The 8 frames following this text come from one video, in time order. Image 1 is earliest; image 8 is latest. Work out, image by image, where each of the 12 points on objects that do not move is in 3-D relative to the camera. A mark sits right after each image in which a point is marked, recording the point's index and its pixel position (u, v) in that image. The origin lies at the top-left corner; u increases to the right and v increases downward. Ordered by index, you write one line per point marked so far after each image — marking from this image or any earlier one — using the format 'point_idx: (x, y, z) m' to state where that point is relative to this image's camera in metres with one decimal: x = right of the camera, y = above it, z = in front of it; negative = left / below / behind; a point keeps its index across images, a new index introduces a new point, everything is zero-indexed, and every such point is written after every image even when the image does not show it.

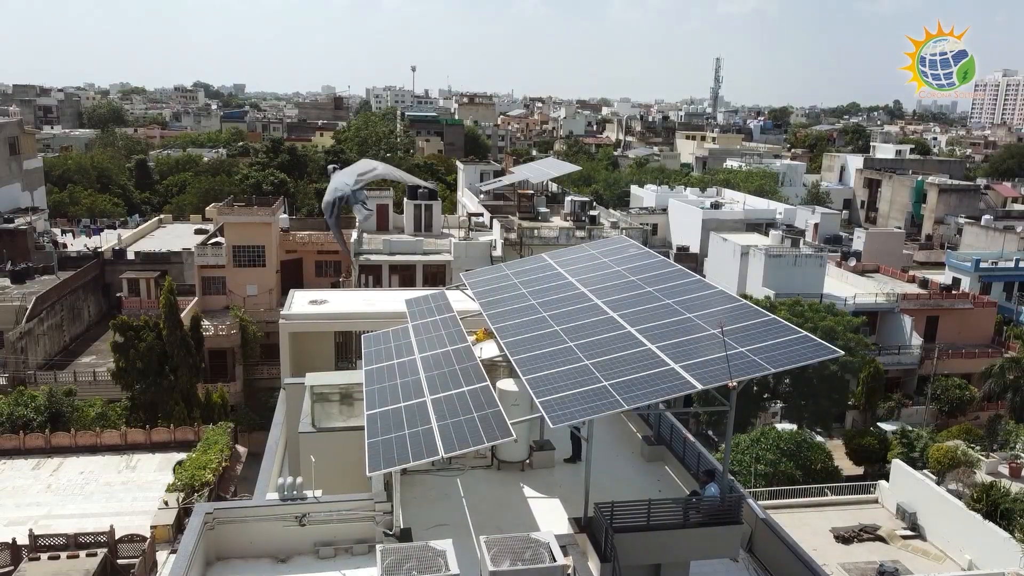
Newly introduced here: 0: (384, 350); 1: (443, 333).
0: (-2.4, -1.2, +15.3) m
1: (-1.3, -0.9, +15.2) m
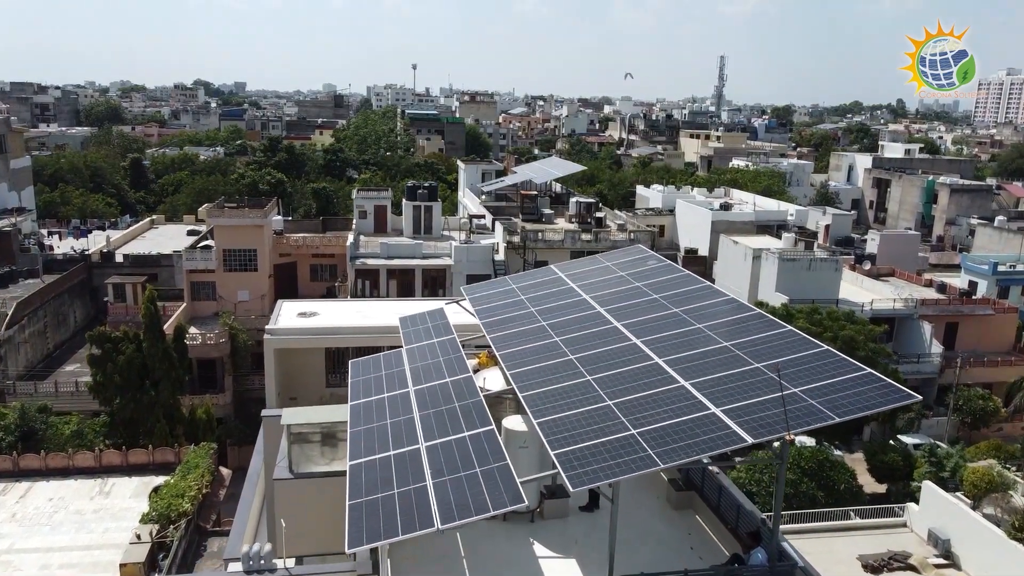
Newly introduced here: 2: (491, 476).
0: (-2.3, -1.6, +13.5) m
1: (-1.1, -1.2, +13.4) m
2: (-0.2, -2.2, +9.6) m
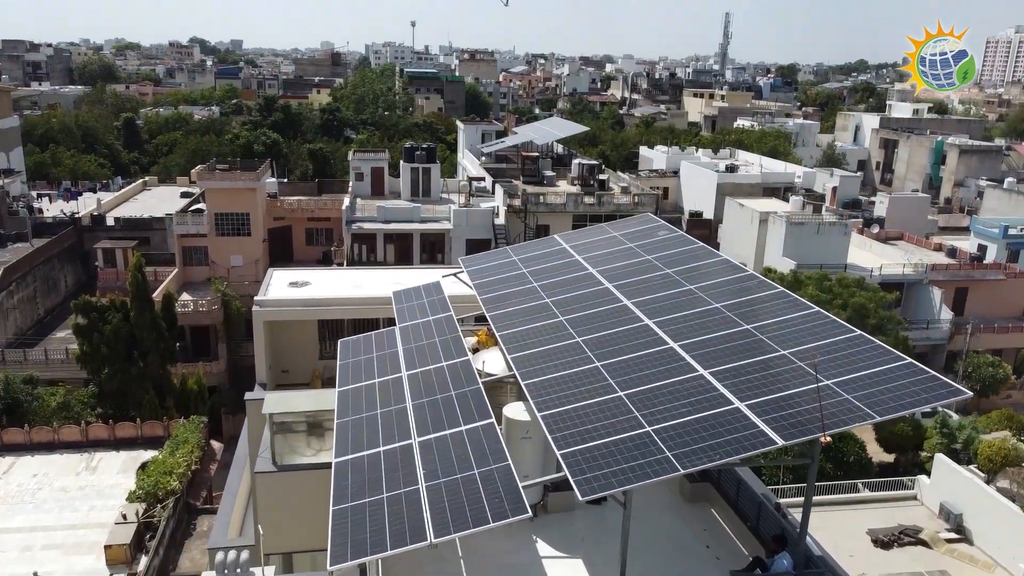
0: (-2.3, -1.2, +12.5) m
1: (-1.1, -0.8, +12.4) m
2: (-0.2, -2.0, +8.7) m
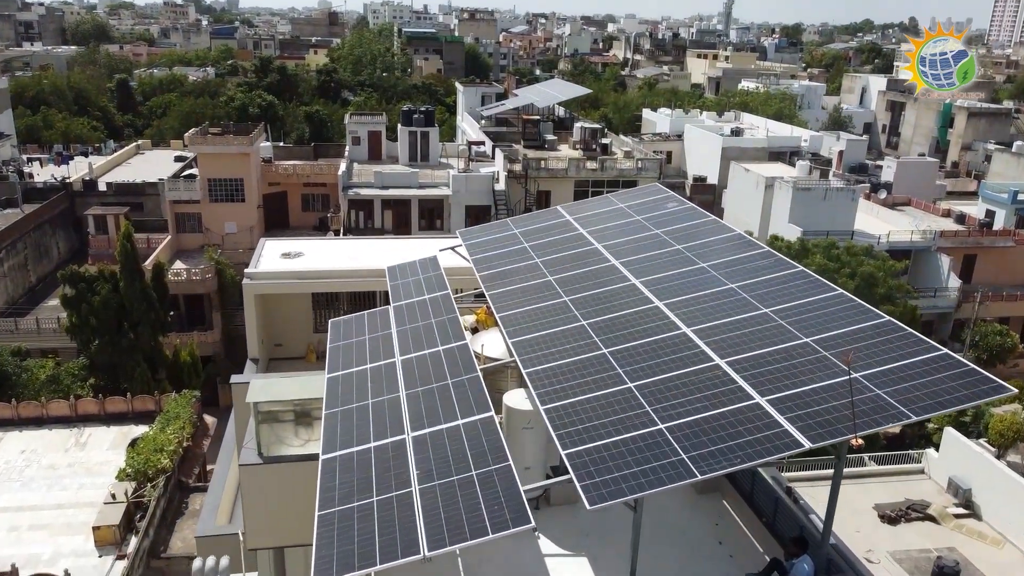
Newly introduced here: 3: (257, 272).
0: (-2.3, -0.9, +11.8) m
1: (-1.1, -0.5, +11.7) m
2: (-0.2, -1.9, +8.0) m
3: (-6.0, +0.4, +19.1) m
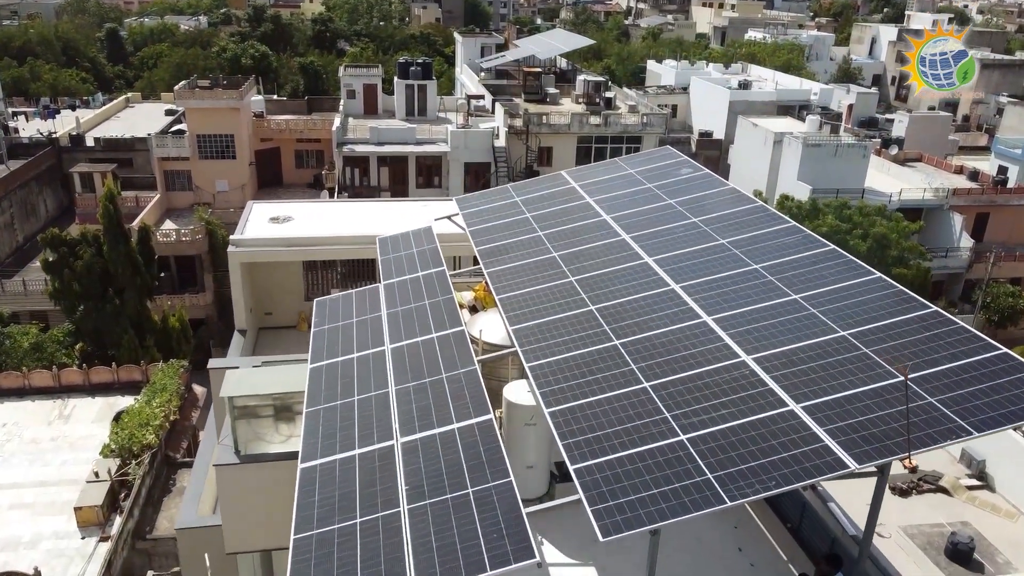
0: (-2.3, -0.6, +10.8) m
1: (-1.1, -0.2, +10.7) m
2: (-0.2, -1.8, +7.1) m
3: (-6.0, +1.1, +18.1) m
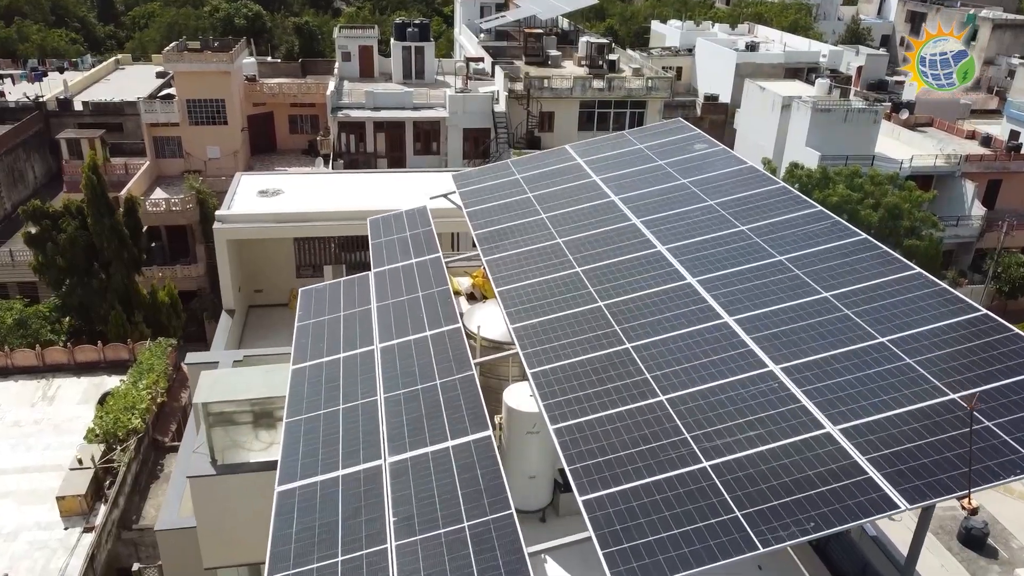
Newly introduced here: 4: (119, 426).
0: (-2.3, -0.4, +10.0) m
1: (-1.1, -0.1, +9.8) m
2: (-0.2, -1.9, +6.3) m
3: (-6.0, +1.6, +17.2) m
4: (-8.4, -2.9, +17.2) m
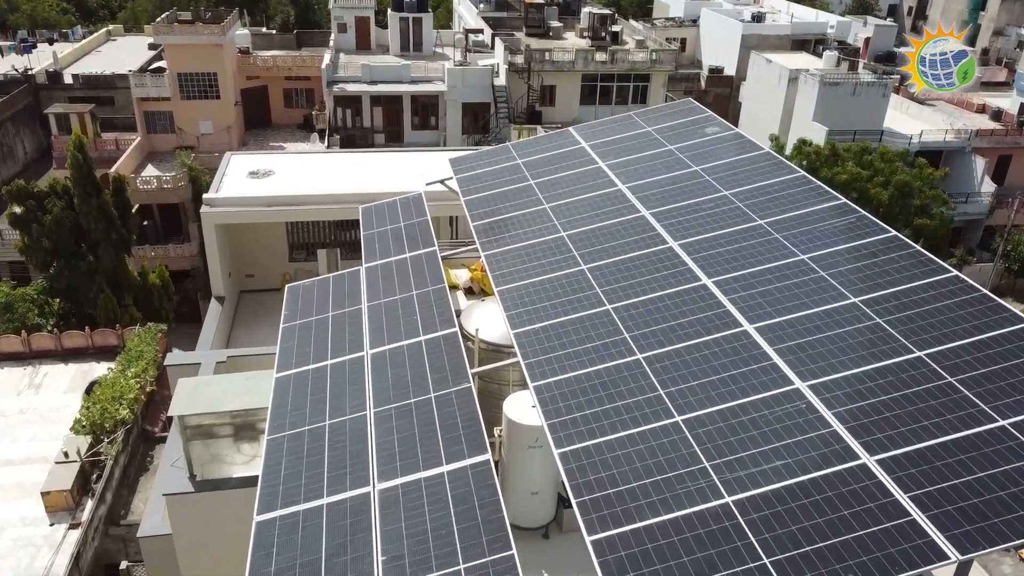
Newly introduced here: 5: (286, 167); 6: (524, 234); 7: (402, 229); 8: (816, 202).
0: (-2.3, -0.4, +9.4) m
1: (-1.1, -0.1, +9.2) m
2: (-0.2, -2.0, +5.7) m
3: (-6.0, +1.8, +16.5) m
4: (-8.3, -2.7, +16.7) m
5: (-5.2, +2.8, +18.7) m
6: (+0.1, +0.7, +10.0) m
7: (-1.5, +0.8, +11.2) m
8: (+3.5, +1.1, +9.3) m
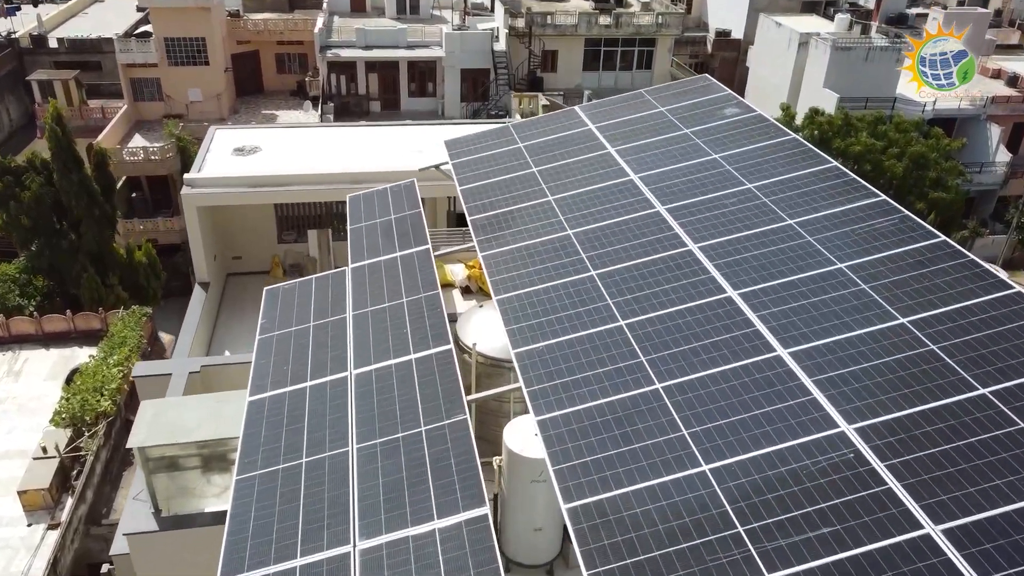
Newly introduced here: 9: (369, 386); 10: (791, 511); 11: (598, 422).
0: (-2.2, -0.5, +8.5) m
1: (-1.1, -0.2, +8.3) m
2: (-0.2, -2.2, +4.9) m
3: (-6.0, +2.1, +15.5) m
4: (-8.3, -2.4, +15.9) m
5: (-5.2, +3.2, +17.6) m
6: (+0.2, +0.6, +9.1) m
7: (-1.5, +0.9, +10.2) m
8: (+3.5, +1.0, +8.4) m
9: (-1.3, -0.9, +7.4) m
10: (+1.8, -1.4, +5.2) m
11: (+0.6, -1.0, +6.2) m
